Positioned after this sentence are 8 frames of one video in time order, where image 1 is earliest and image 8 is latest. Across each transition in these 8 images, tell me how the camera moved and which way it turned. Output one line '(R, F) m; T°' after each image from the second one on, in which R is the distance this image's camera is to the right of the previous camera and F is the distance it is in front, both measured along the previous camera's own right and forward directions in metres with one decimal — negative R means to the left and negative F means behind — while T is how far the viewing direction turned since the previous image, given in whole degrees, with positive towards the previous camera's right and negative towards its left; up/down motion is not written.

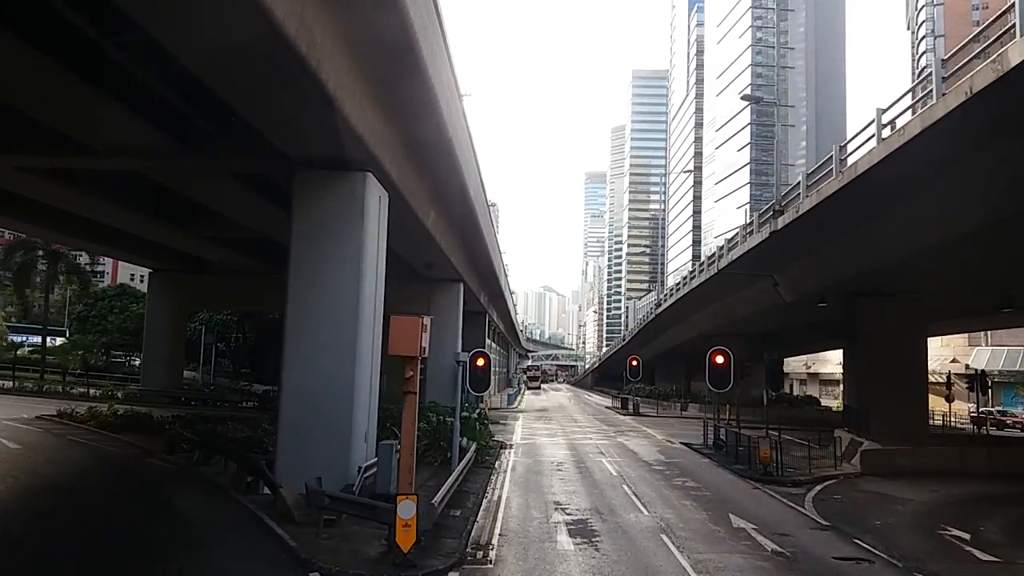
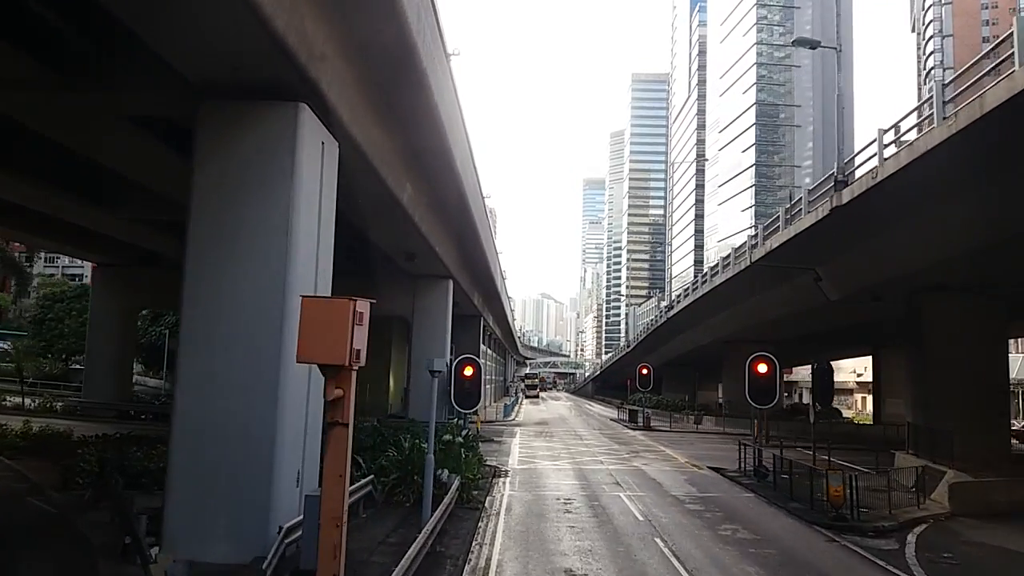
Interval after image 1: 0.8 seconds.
(0.0, +4.3) m; 0°
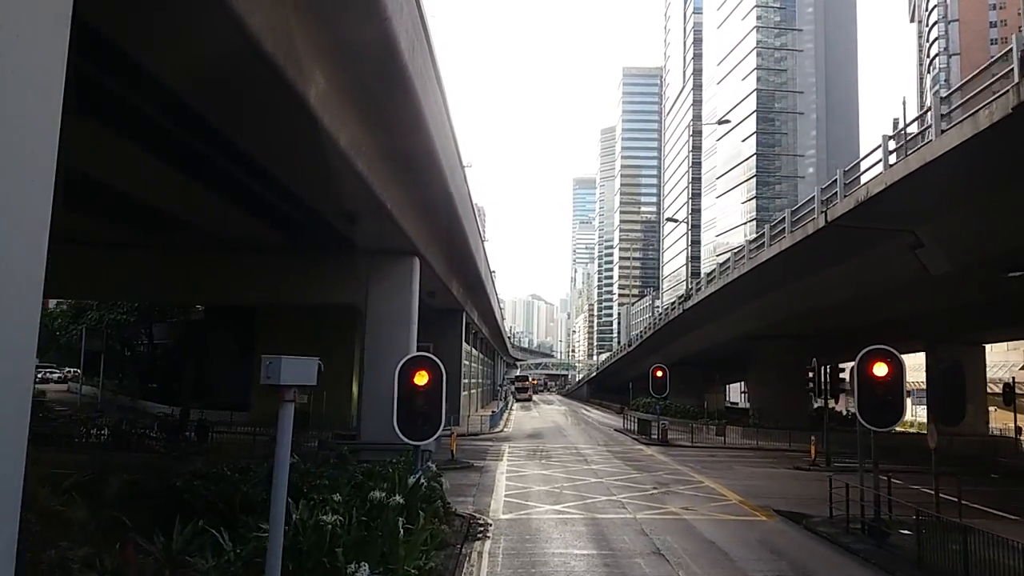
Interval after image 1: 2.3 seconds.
(+0.1, +6.7) m; +1°
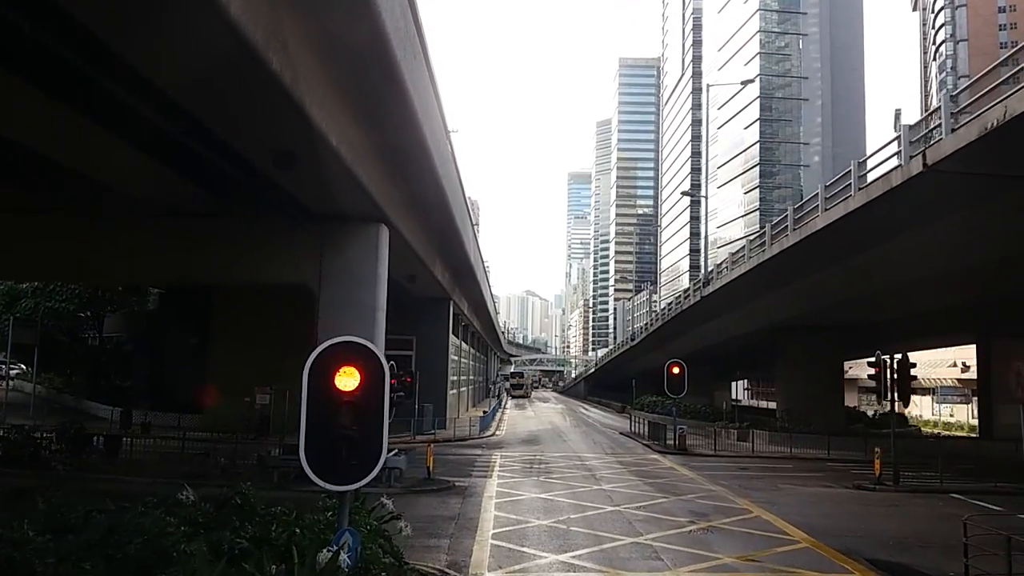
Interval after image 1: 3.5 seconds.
(+0.1, +4.4) m; 0°
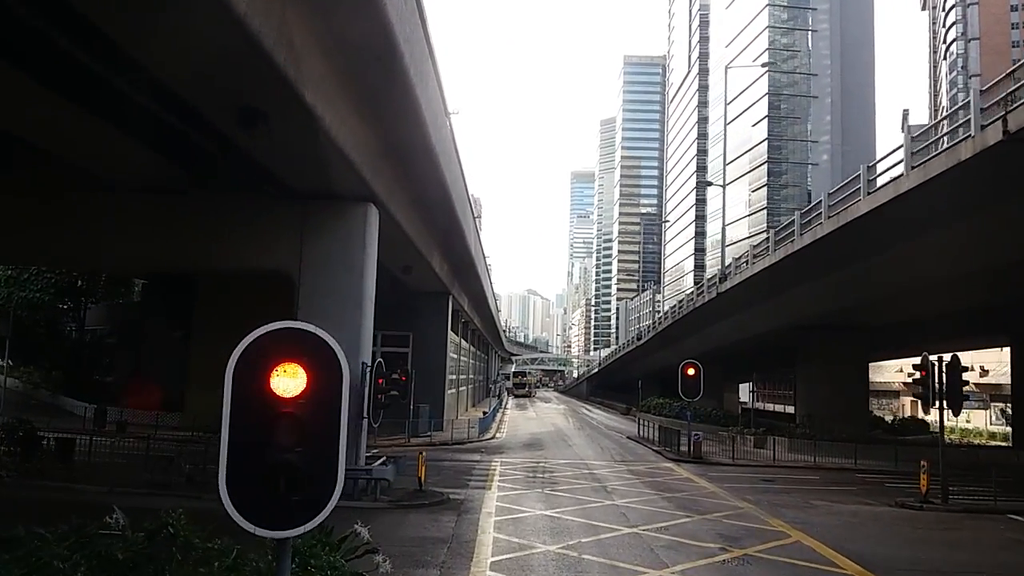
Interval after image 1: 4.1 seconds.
(0.0, +1.9) m; 0°
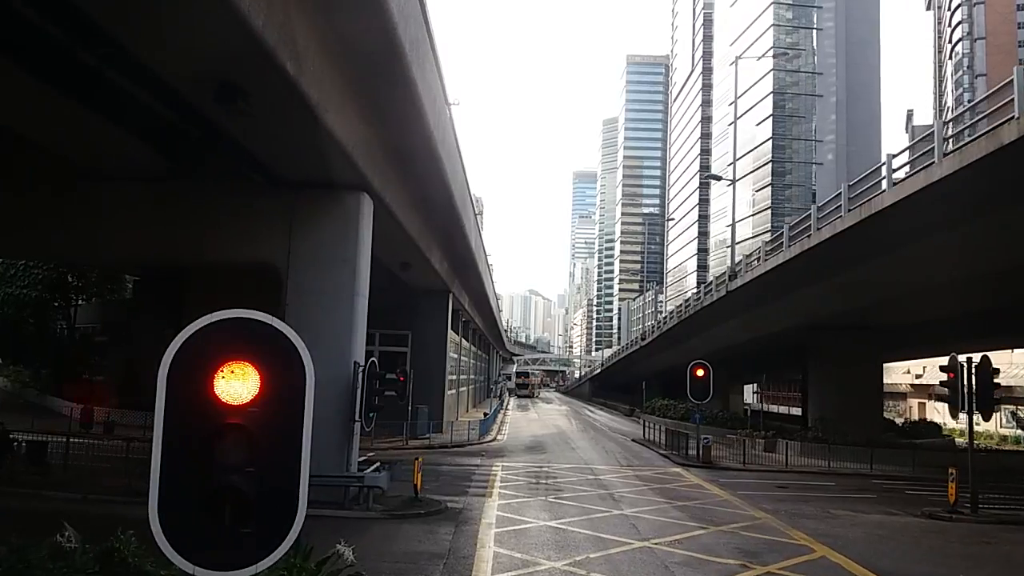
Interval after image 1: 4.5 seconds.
(0.0, +1.0) m; 0°
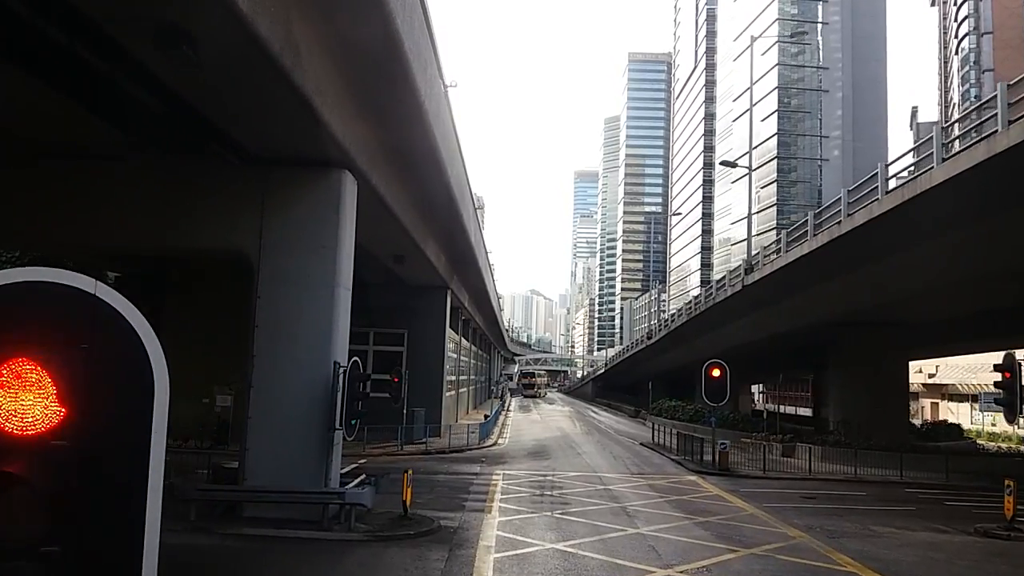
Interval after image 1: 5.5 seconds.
(0.0, +1.7) m; 0°
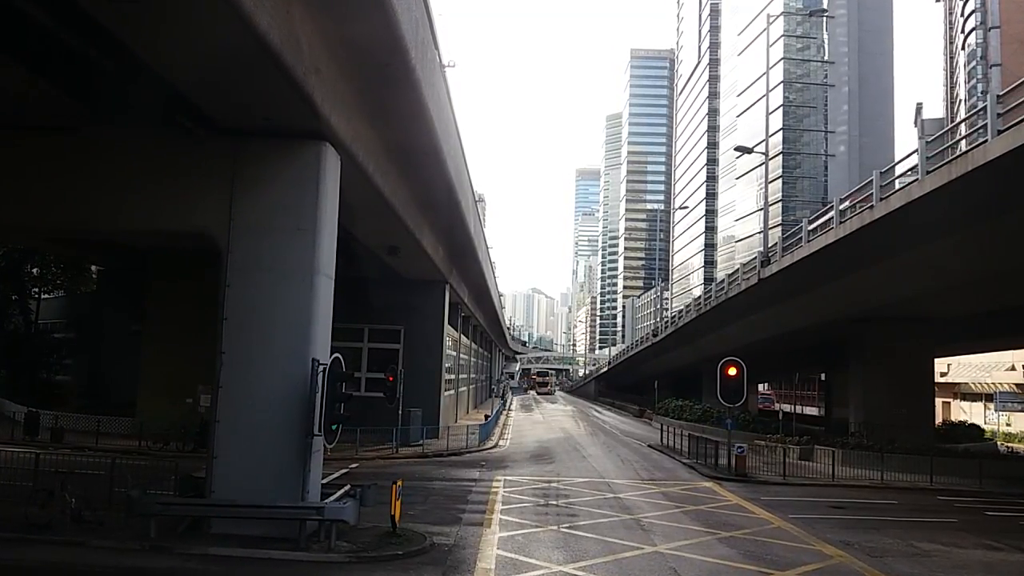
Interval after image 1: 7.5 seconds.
(0.0, +1.4) m; 0°
